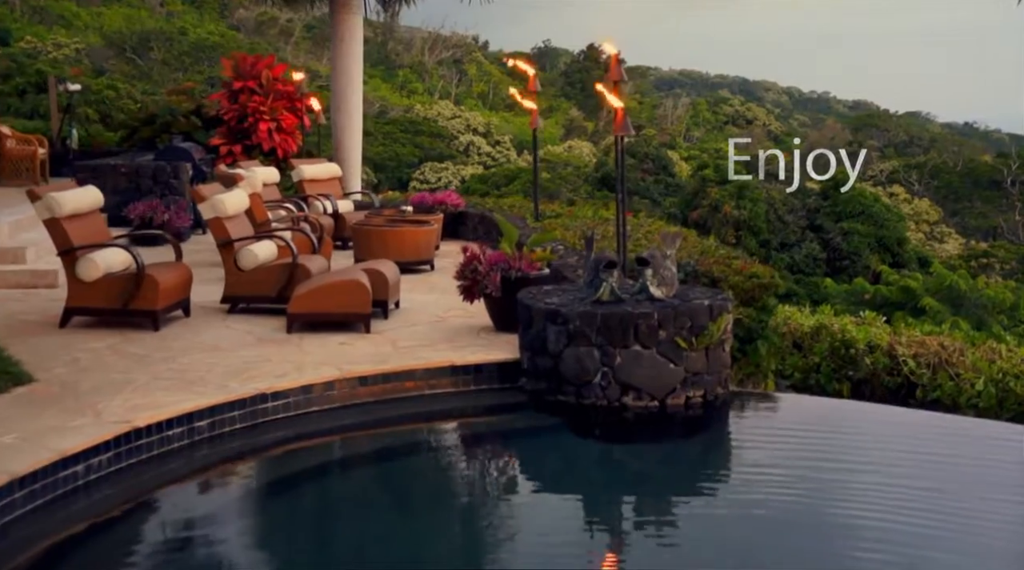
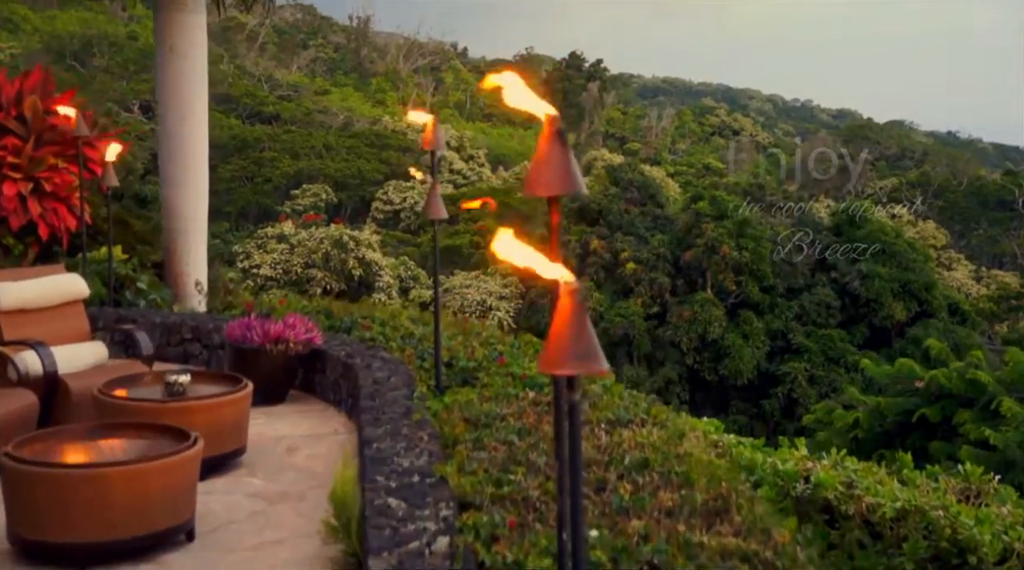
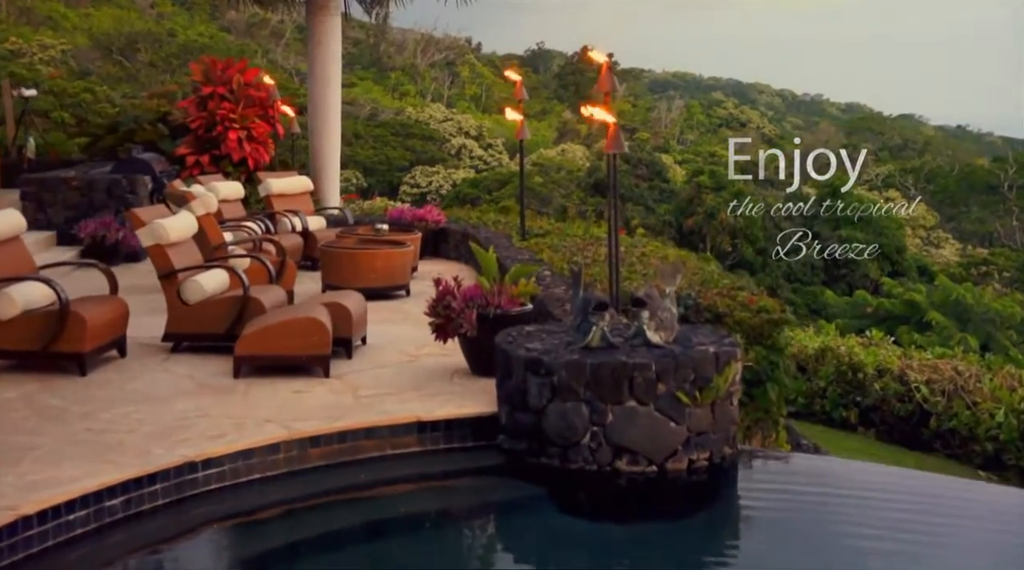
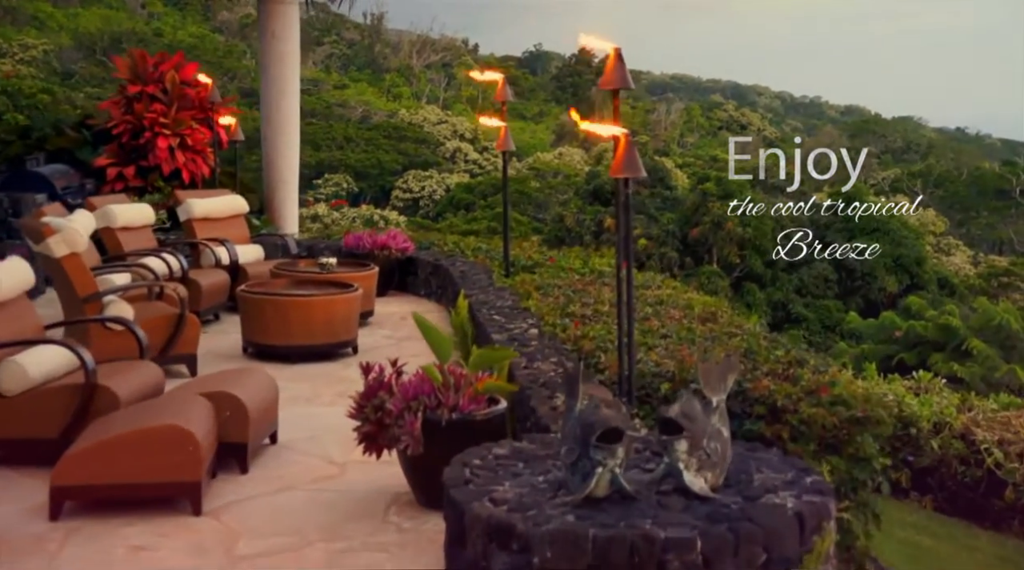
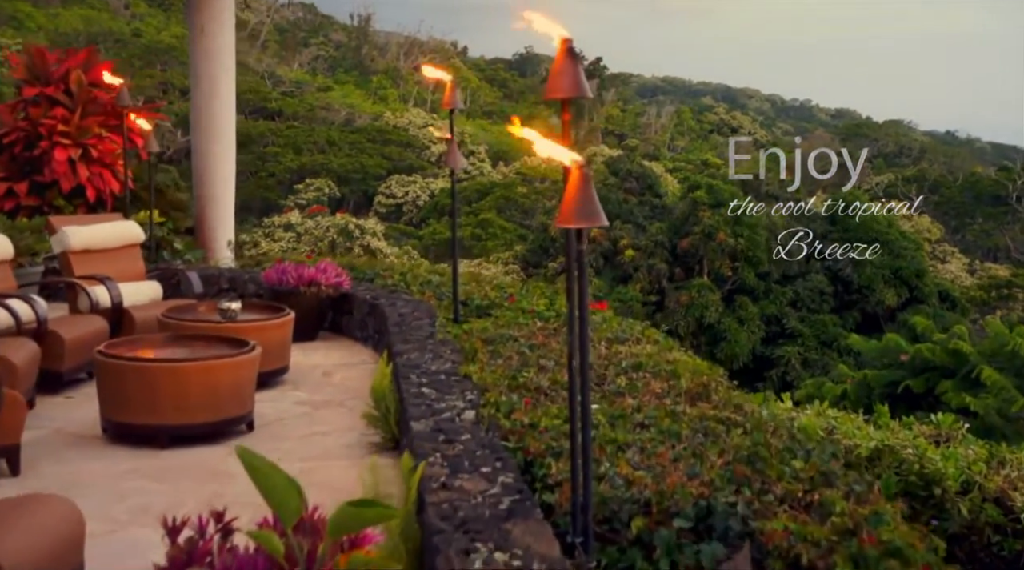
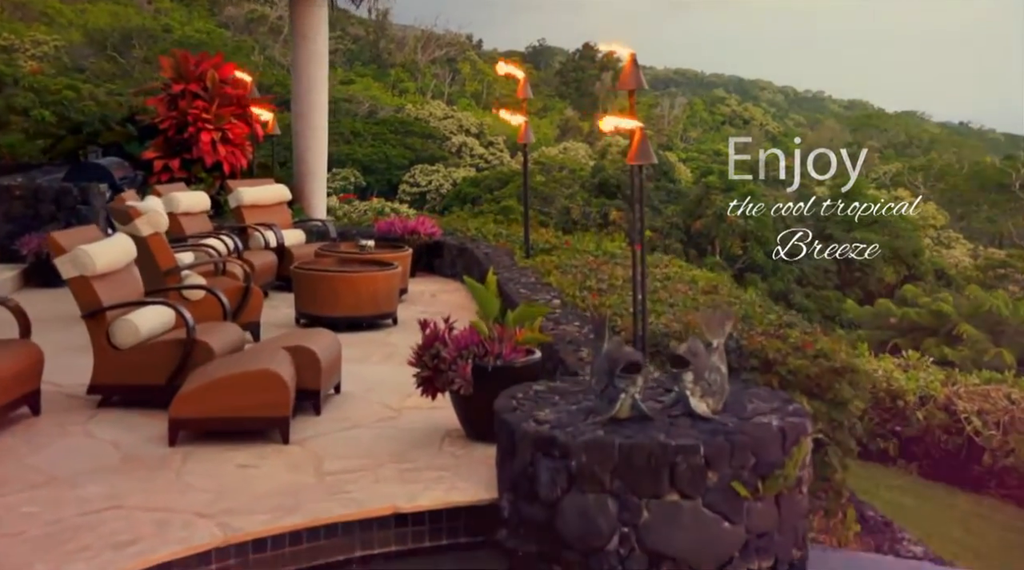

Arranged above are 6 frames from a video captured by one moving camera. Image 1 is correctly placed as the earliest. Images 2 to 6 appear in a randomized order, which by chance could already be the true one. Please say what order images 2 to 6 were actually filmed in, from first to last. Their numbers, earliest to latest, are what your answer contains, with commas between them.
3, 6, 4, 5, 2
